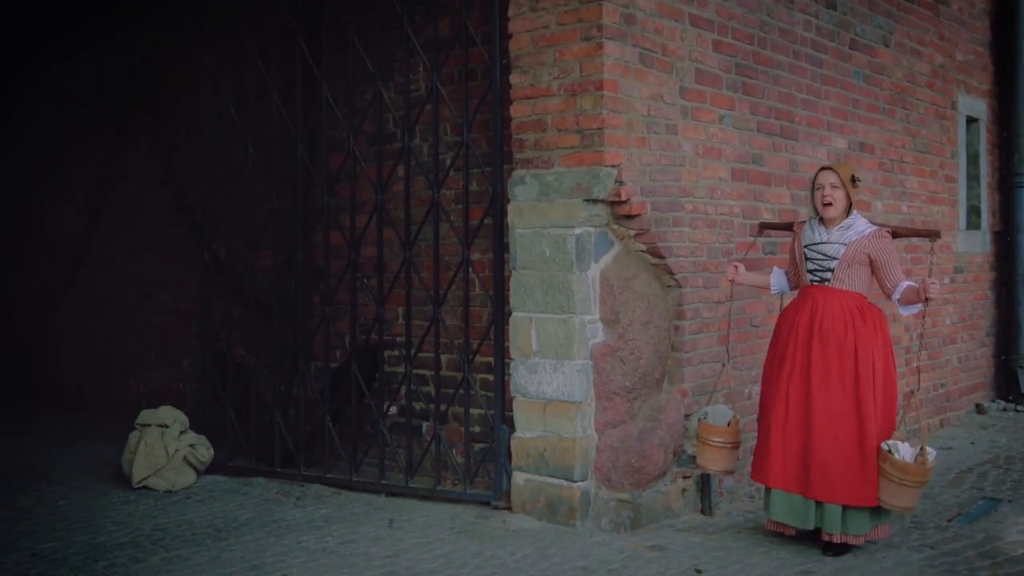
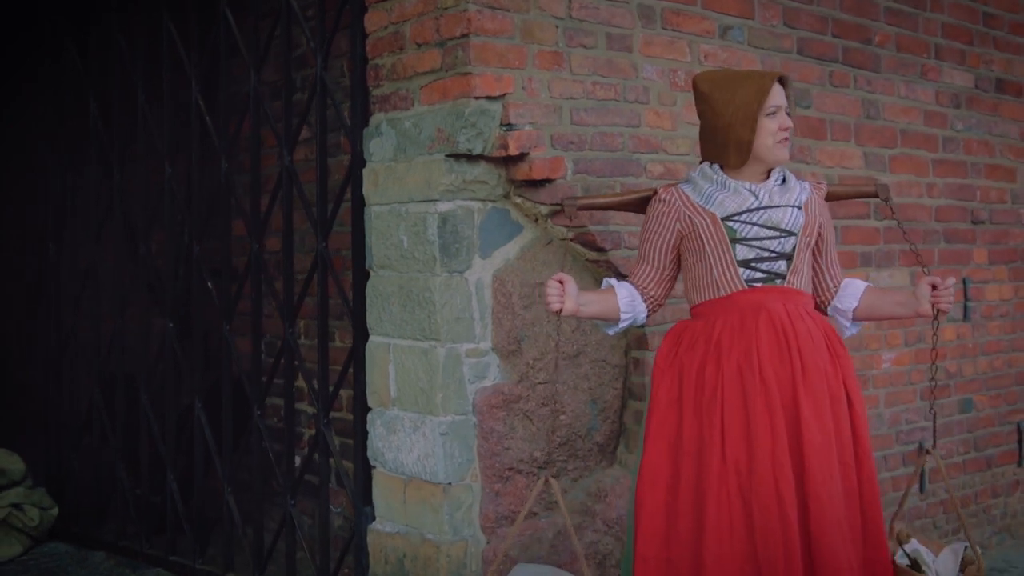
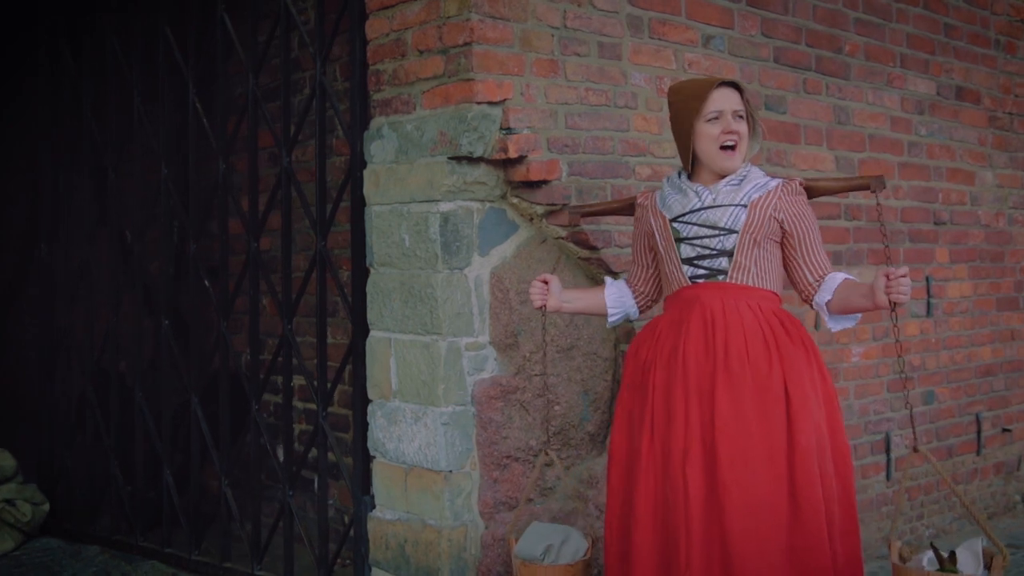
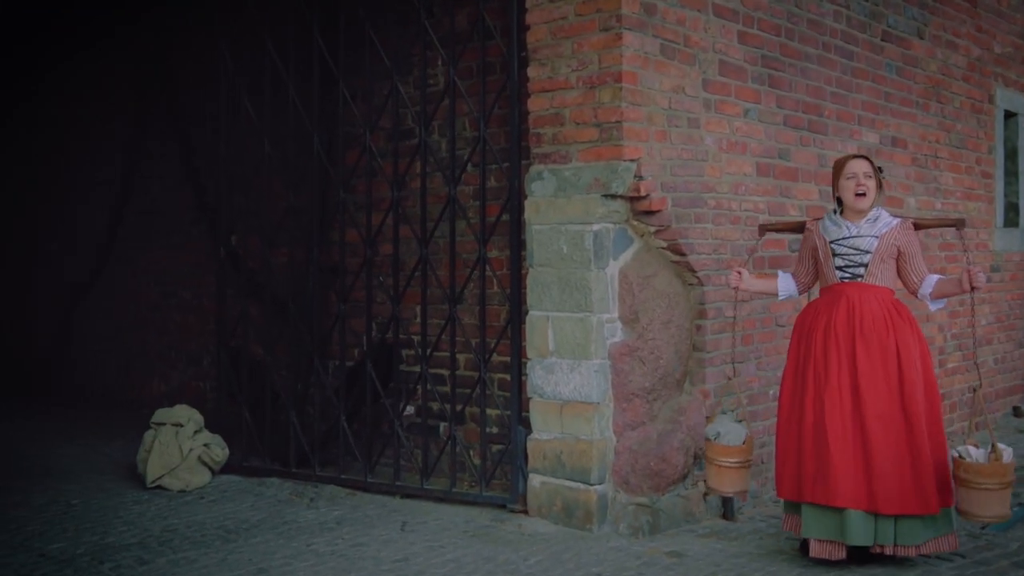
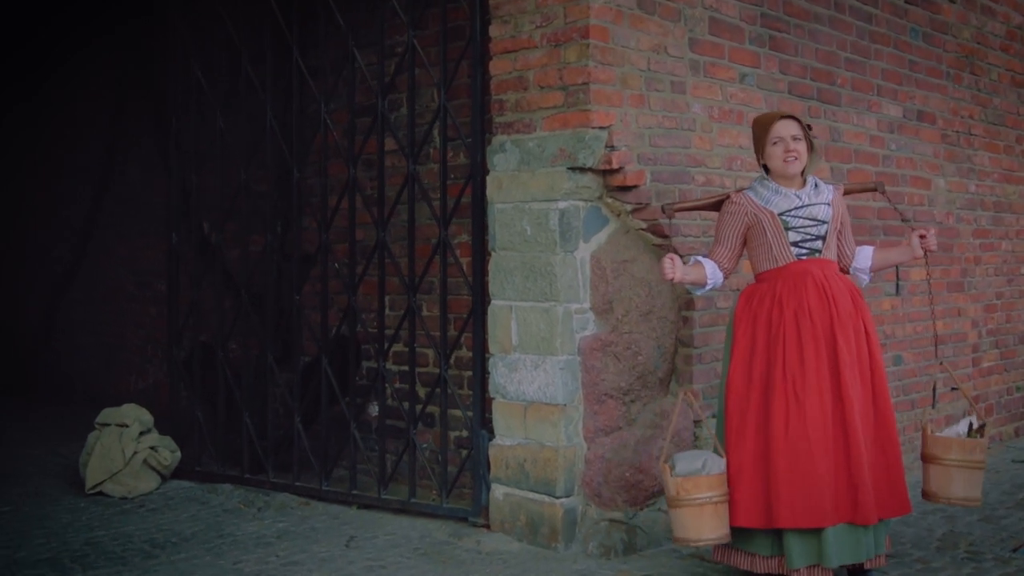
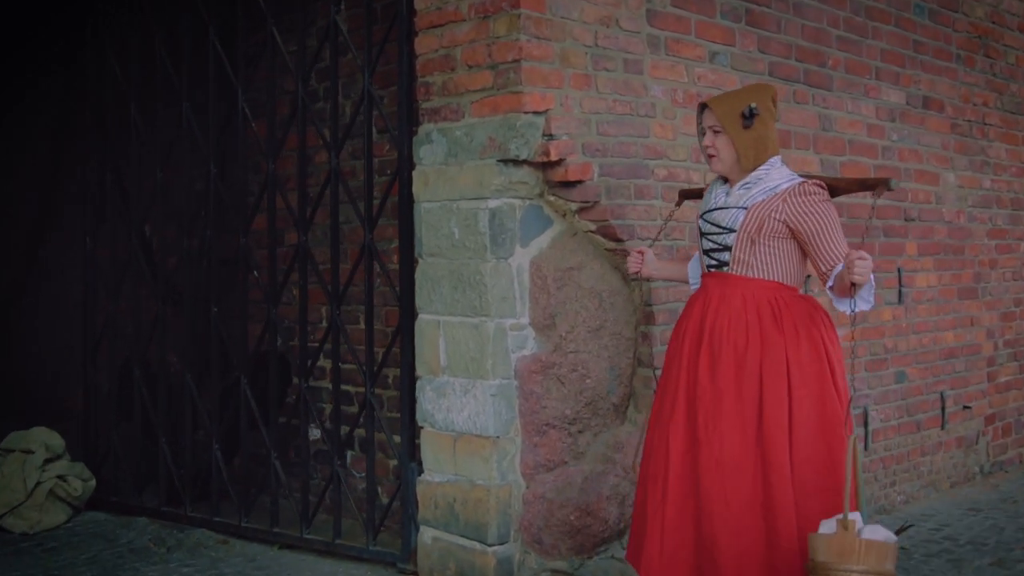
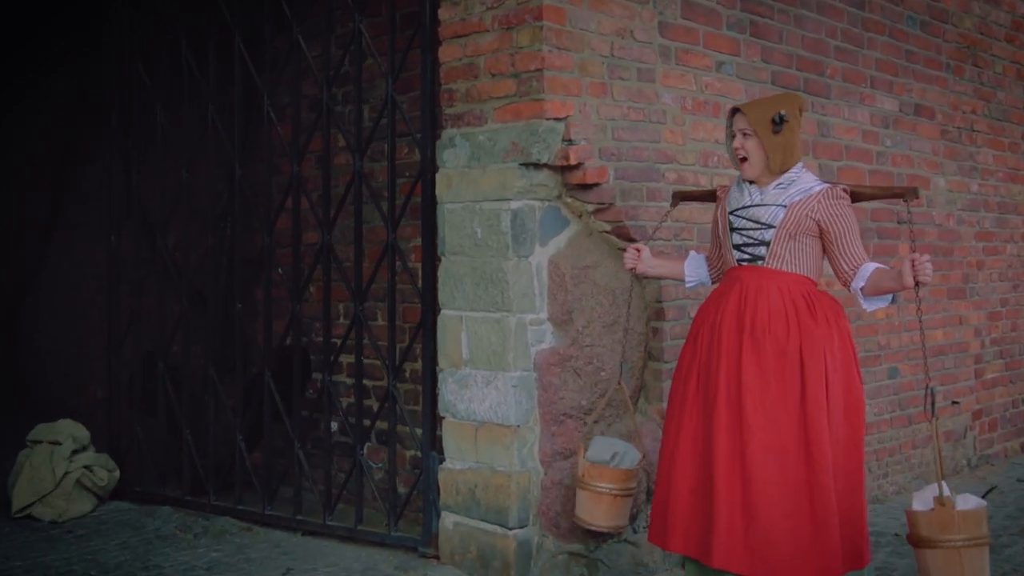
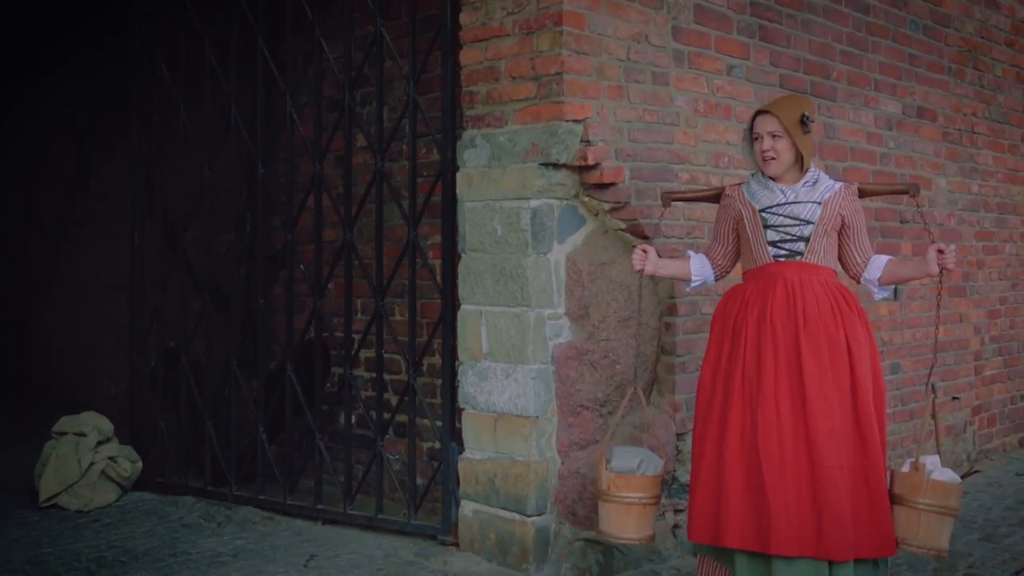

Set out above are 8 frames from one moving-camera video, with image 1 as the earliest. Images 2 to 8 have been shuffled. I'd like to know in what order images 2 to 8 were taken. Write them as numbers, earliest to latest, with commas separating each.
4, 5, 8, 7, 6, 3, 2
